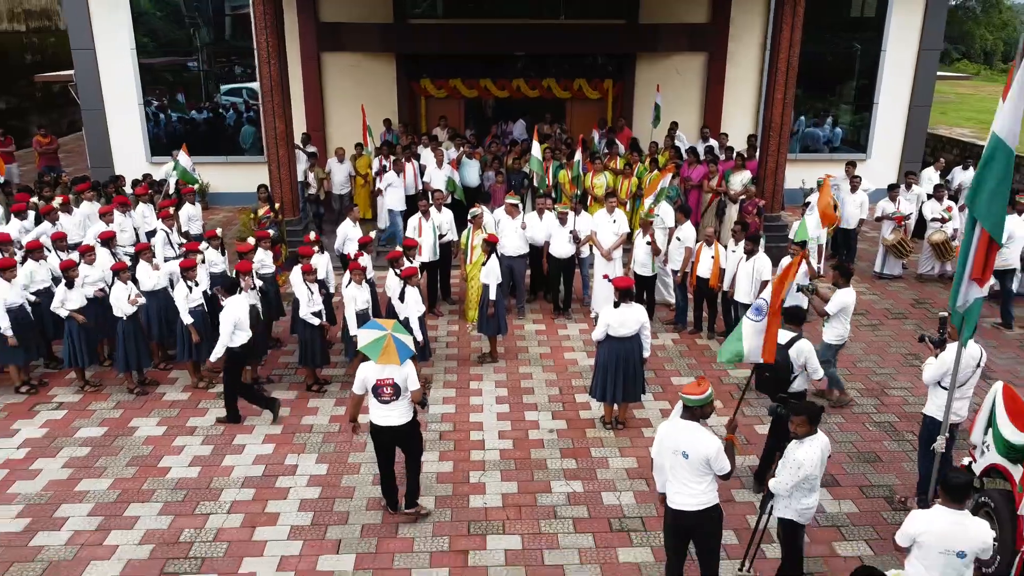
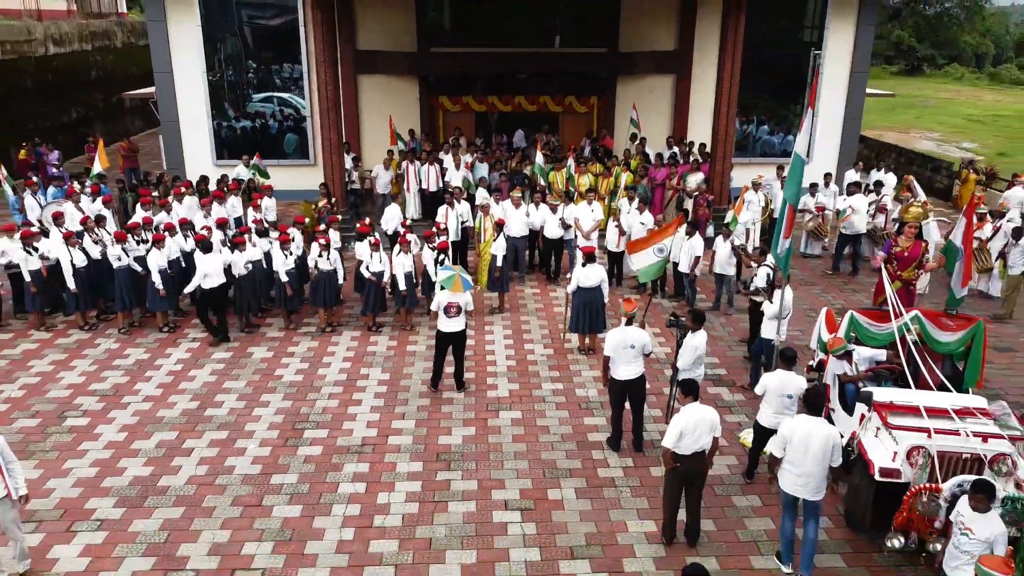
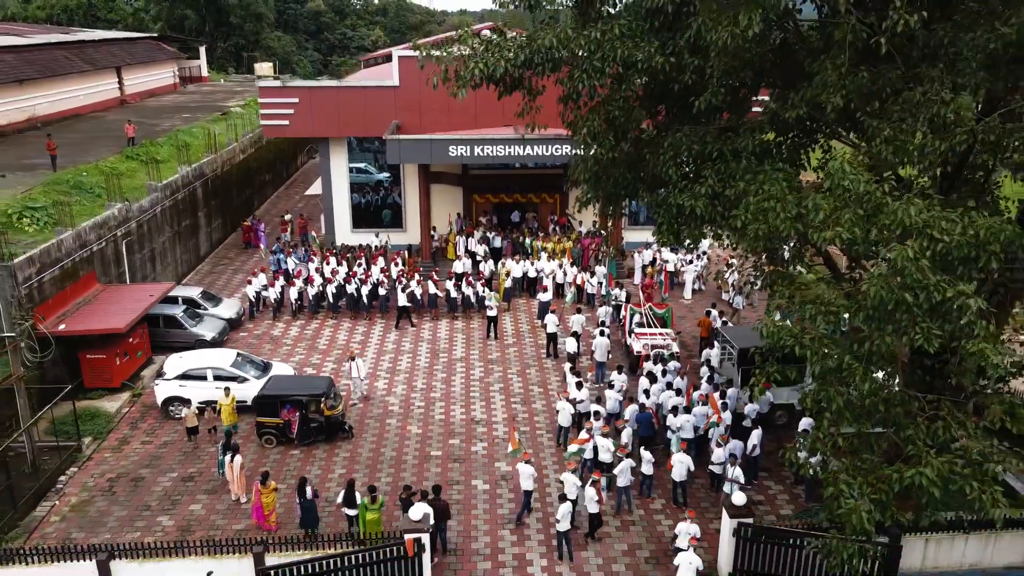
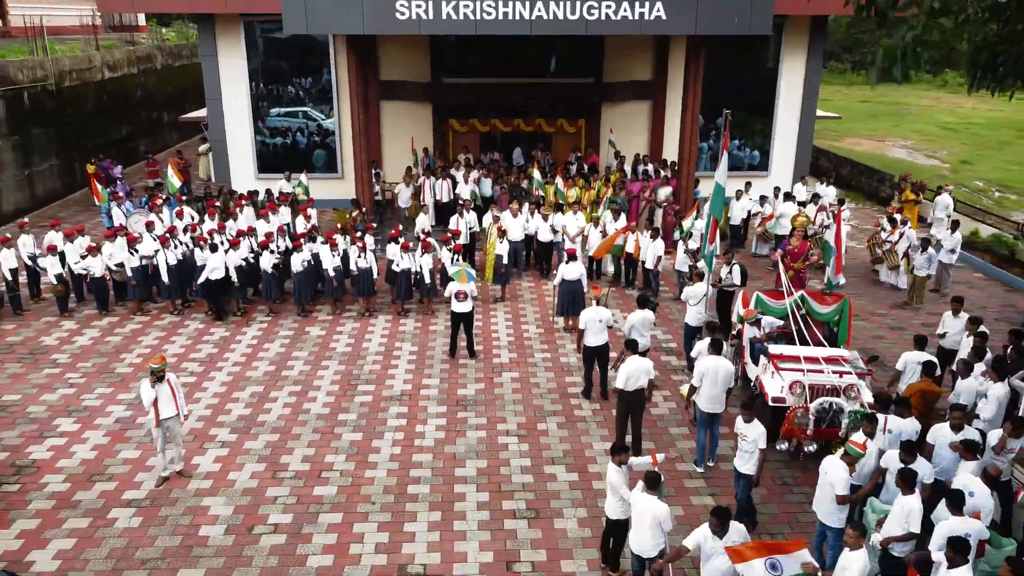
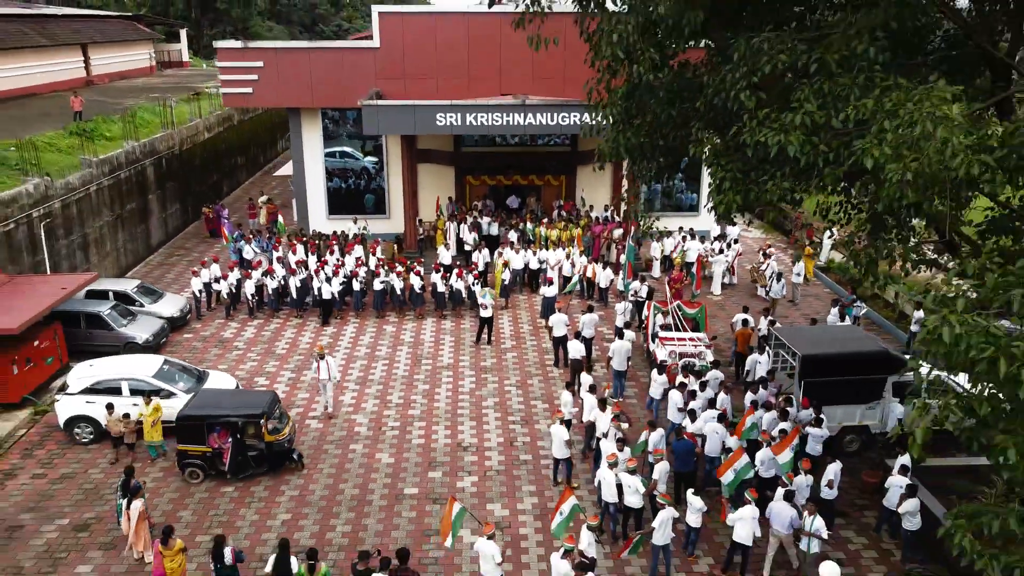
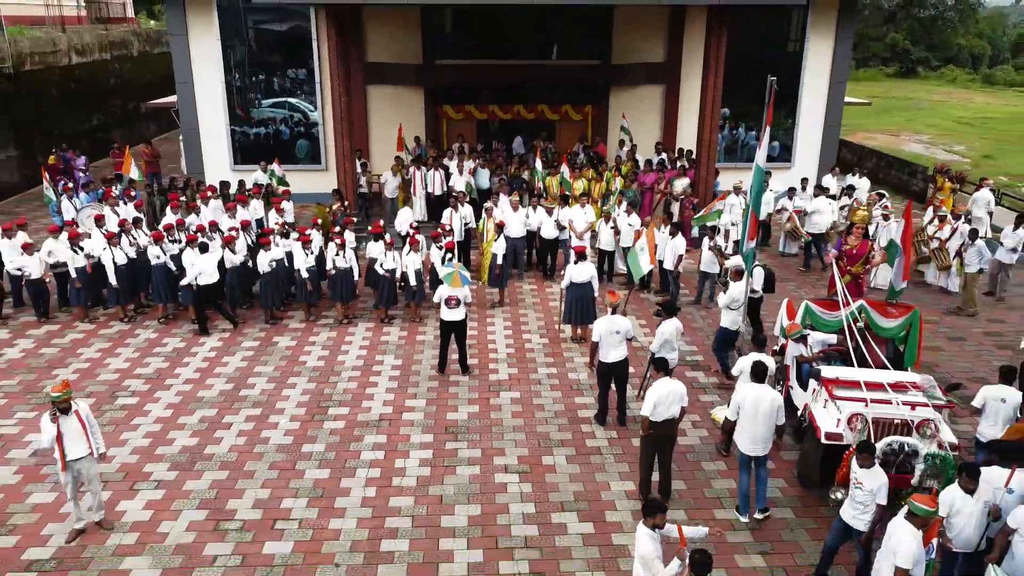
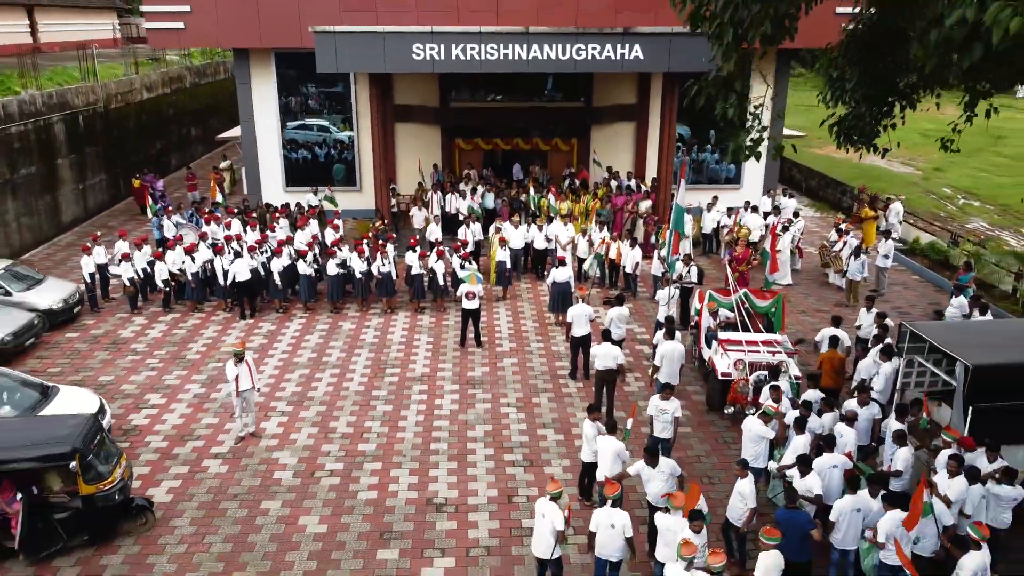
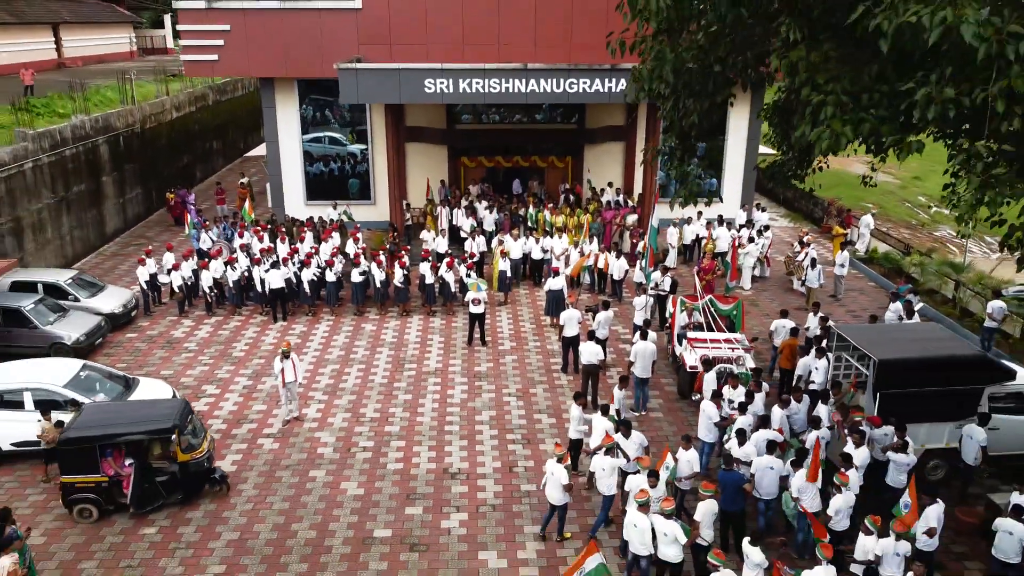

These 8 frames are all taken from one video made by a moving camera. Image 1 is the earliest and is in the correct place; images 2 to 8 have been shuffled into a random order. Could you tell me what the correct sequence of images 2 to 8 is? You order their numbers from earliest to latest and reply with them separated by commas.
2, 6, 4, 7, 8, 5, 3
